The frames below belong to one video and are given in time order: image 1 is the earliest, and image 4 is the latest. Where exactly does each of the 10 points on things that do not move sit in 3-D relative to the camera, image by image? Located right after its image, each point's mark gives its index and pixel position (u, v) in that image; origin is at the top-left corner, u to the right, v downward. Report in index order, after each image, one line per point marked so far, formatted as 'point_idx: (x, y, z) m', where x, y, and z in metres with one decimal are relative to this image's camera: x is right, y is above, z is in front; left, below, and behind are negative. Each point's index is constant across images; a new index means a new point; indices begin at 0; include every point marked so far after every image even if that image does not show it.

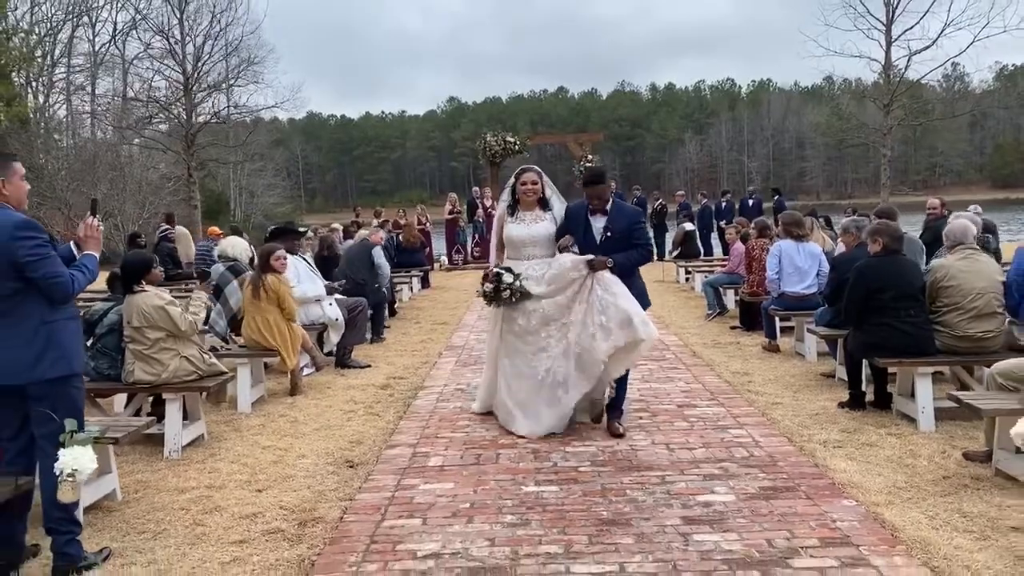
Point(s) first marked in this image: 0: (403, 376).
0: (-1.0, -0.8, +8.4) m
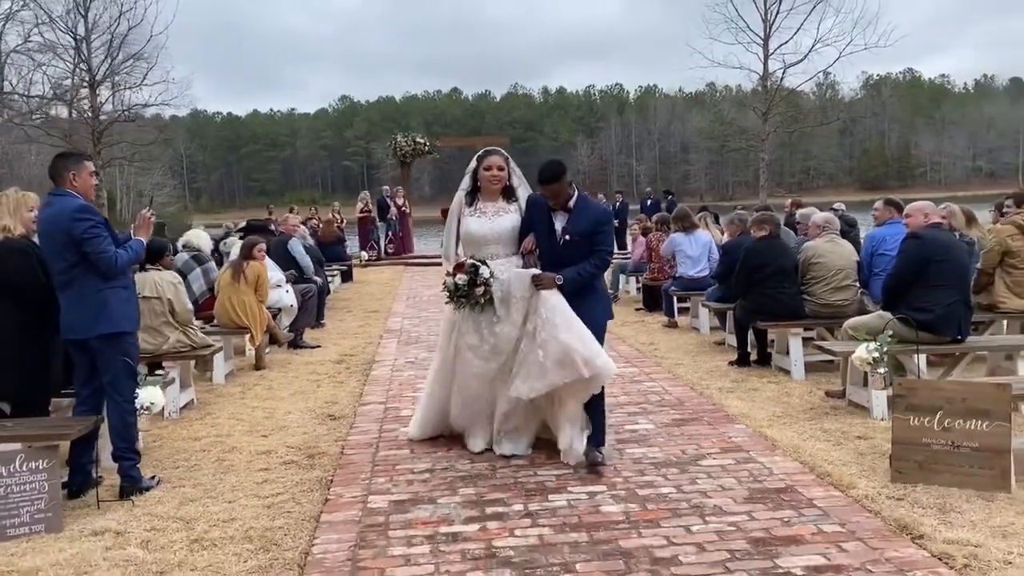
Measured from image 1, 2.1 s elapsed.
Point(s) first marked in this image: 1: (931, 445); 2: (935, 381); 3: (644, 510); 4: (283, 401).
0: (-1.7, -0.7, +9.4) m
1: (+2.2, -0.8, +4.6) m
2: (+2.2, -0.5, +4.6) m
3: (+0.7, -1.1, +4.4) m
4: (-1.9, -0.9, +7.2) m
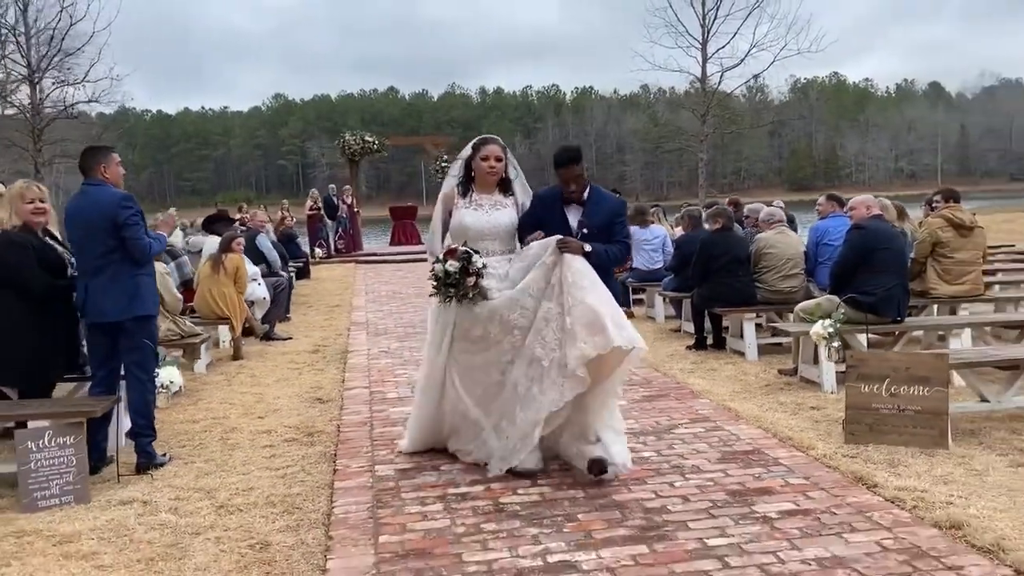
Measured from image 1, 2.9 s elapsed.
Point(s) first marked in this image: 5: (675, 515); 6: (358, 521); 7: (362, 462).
0: (-2.0, -0.6, +9.7) m
1: (+2.2, -0.7, +5.2) m
2: (+2.2, -0.4, +5.2) m
3: (+0.7, -1.0, +4.9) m
4: (-2.1, -0.8, +7.5) m
5: (+0.8, -1.1, +4.2) m
6: (-0.7, -1.1, +4.3) m
7: (-0.9, -1.0, +5.3) m
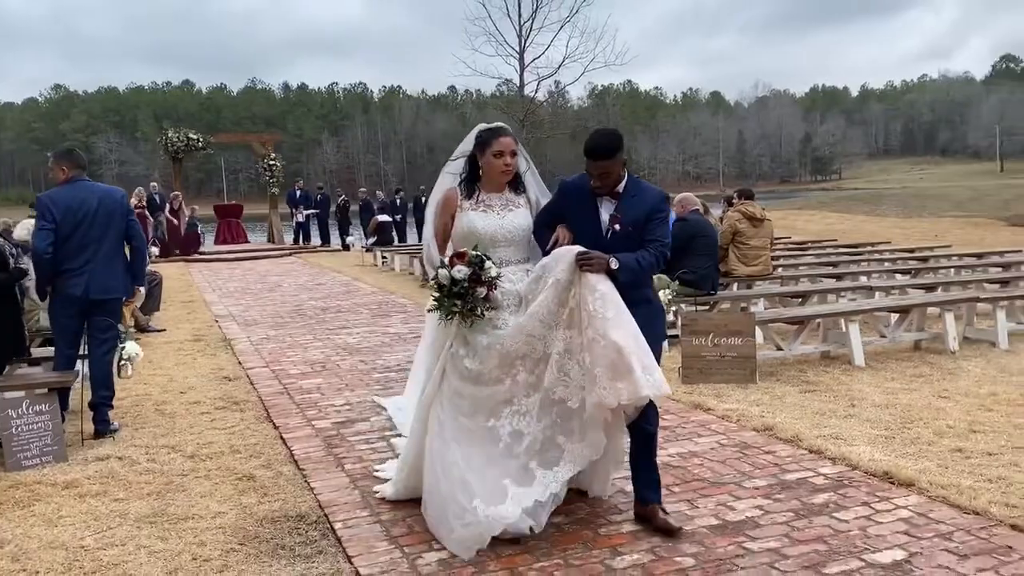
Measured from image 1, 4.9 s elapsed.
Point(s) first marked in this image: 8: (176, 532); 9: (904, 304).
0: (-3.6, -0.5, +10.2) m
1: (+1.5, -0.5, +6.7) m
2: (+1.5, -0.2, +6.7) m
3: (+0.1, -0.9, +6.1) m
4: (-3.1, -0.7, +8.1) m
5: (+0.4, -0.9, +5.5) m
6: (-1.1, -1.0, +5.2) m
7: (-1.5, -0.9, +6.2) m
8: (-1.6, -1.1, +4.1) m
9: (+3.4, -0.1, +7.7) m
